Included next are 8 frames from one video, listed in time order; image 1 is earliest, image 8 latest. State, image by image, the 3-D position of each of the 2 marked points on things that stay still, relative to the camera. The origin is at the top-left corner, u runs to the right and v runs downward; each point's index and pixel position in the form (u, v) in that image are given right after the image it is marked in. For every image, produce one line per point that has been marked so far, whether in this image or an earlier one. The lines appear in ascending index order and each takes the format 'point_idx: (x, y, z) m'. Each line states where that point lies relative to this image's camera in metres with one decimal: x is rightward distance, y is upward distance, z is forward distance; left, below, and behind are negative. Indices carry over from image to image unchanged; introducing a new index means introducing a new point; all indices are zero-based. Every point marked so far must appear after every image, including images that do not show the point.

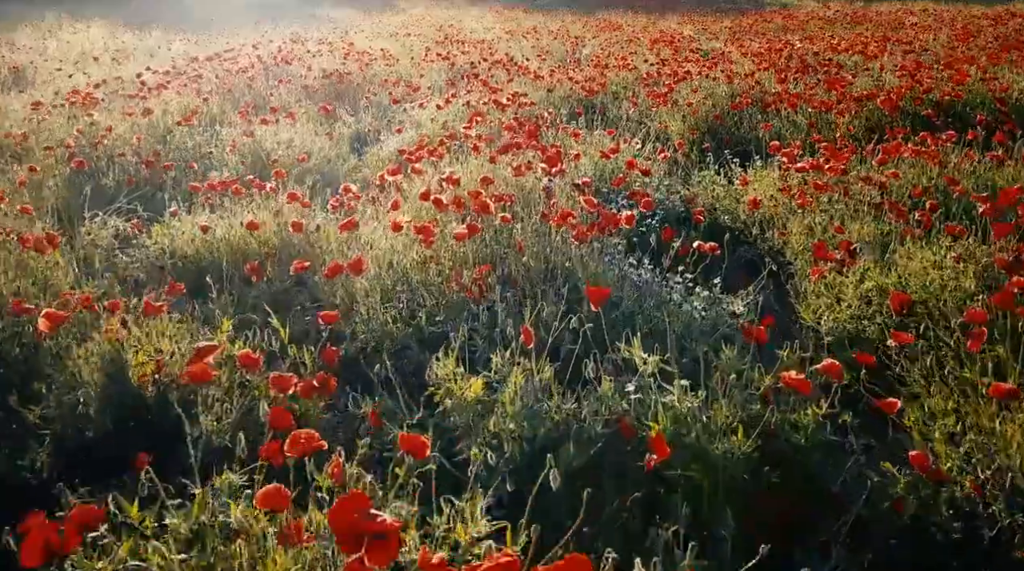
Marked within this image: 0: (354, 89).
0: (-1.7, +2.1, +10.3) m
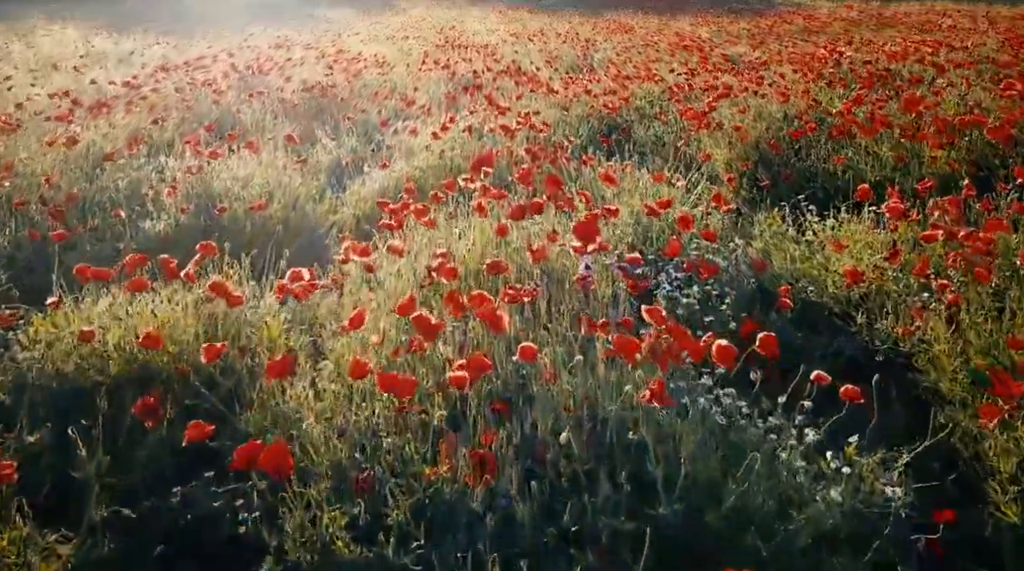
0: (-1.7, +1.7, +8.9) m
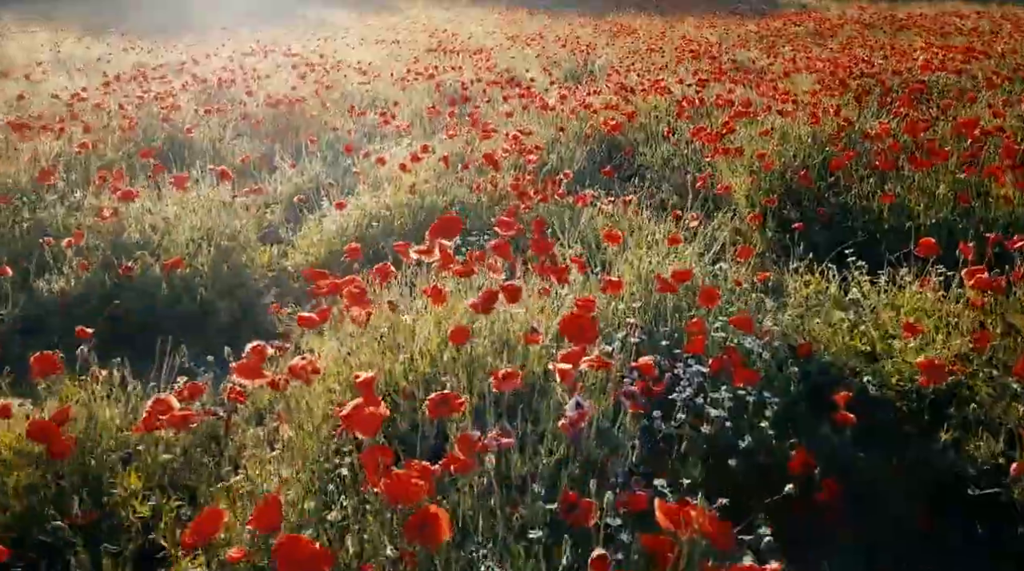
0: (-1.7, +1.4, +7.9) m
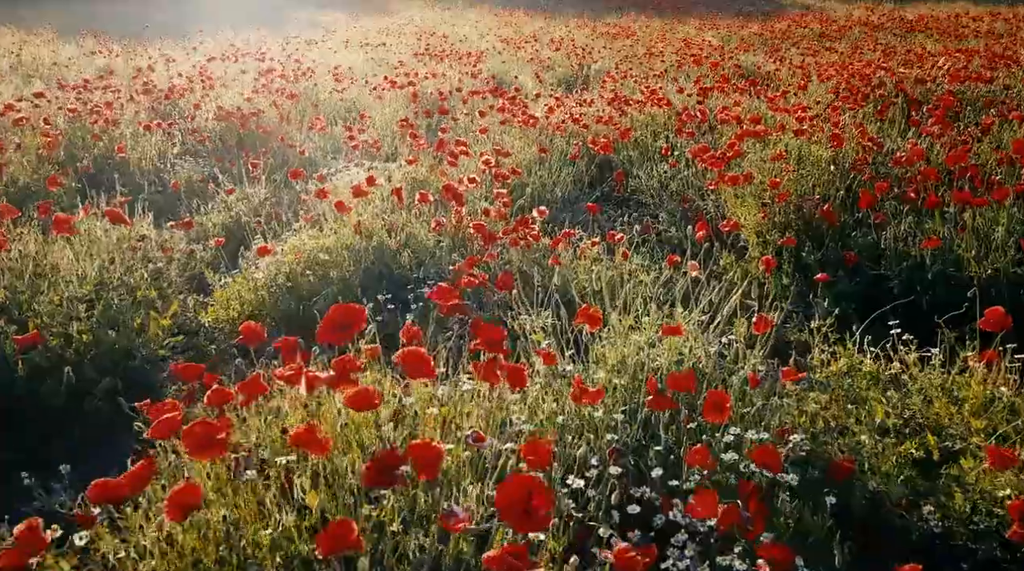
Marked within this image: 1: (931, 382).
0: (-1.9, +1.1, +7.1) m
1: (+1.4, -0.3, +3.1) m
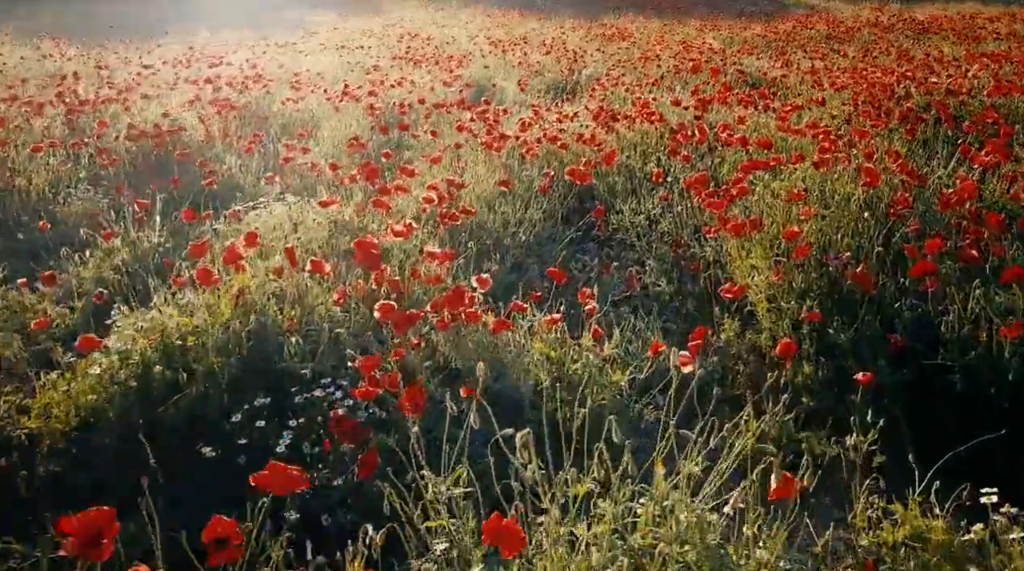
0: (-2.1, +0.8, +6.0) m
1: (+1.1, -0.7, +2.0) m
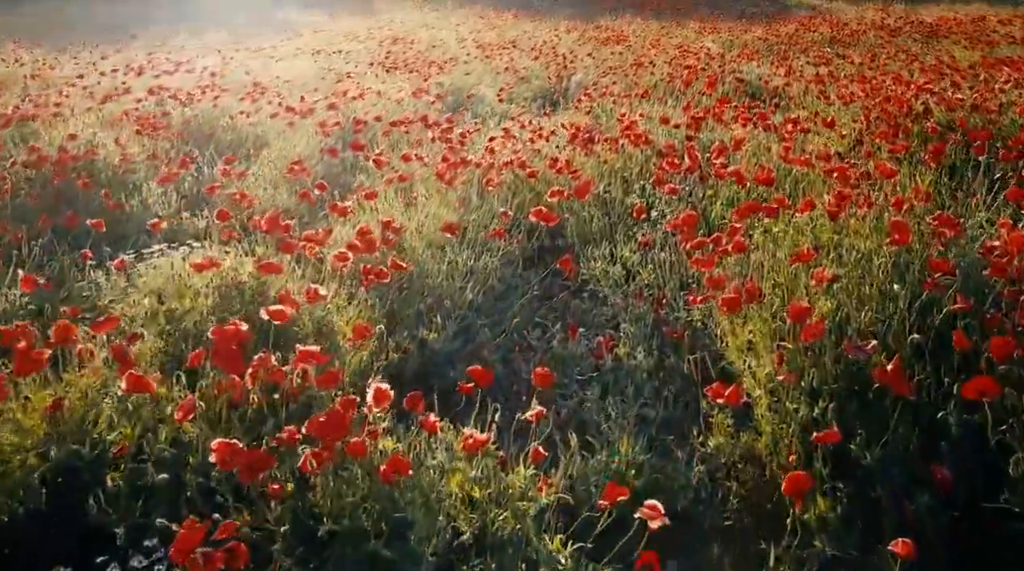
0: (-2.4, +0.5, +5.1) m
1: (+0.9, -0.9, +1.1) m
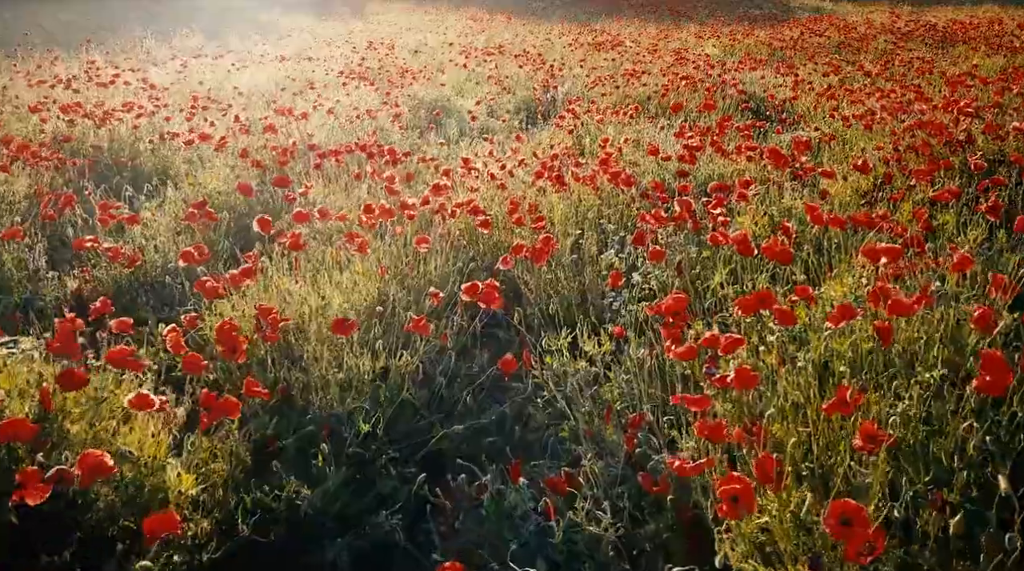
0: (-2.6, +0.1, +4.0) m
1: (+0.6, -1.3, 0.0) m
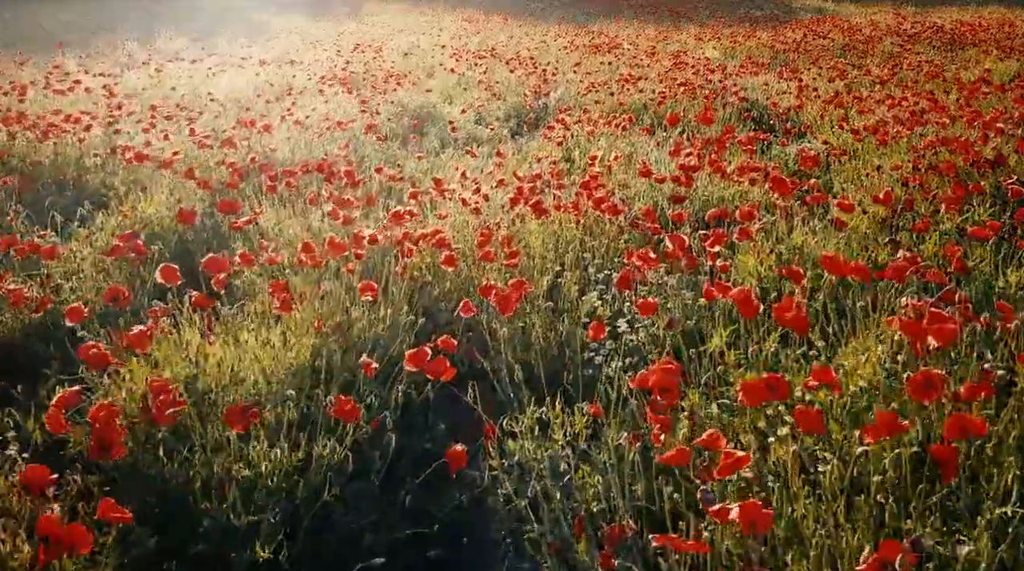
0: (-2.8, -0.1, +3.4) m
1: (+0.5, -1.5, -0.6) m
